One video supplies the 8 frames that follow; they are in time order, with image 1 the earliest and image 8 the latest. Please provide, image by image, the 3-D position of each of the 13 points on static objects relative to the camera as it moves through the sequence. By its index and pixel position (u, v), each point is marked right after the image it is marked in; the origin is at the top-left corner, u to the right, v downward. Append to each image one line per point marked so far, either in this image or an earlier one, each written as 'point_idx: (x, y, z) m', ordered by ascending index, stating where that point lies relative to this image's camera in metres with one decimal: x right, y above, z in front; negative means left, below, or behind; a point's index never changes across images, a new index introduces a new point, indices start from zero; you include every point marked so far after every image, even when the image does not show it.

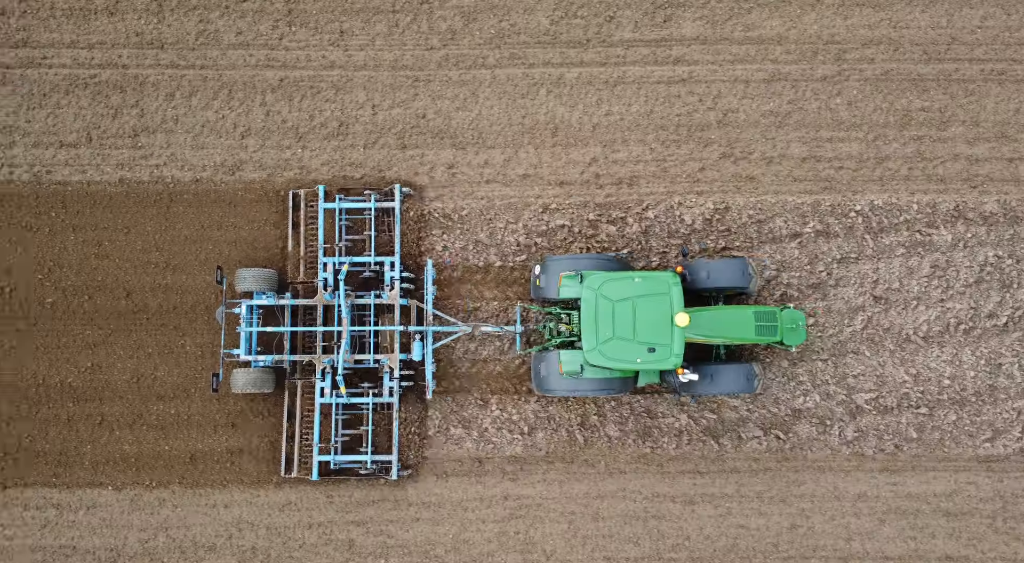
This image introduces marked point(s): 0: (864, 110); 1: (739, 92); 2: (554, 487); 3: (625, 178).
0: (+5.4, +2.6, +17.1) m
1: (+3.5, +2.9, +17.2) m
2: (+0.6, -3.0, +16.2) m
3: (+1.7, +1.6, +17.0) m
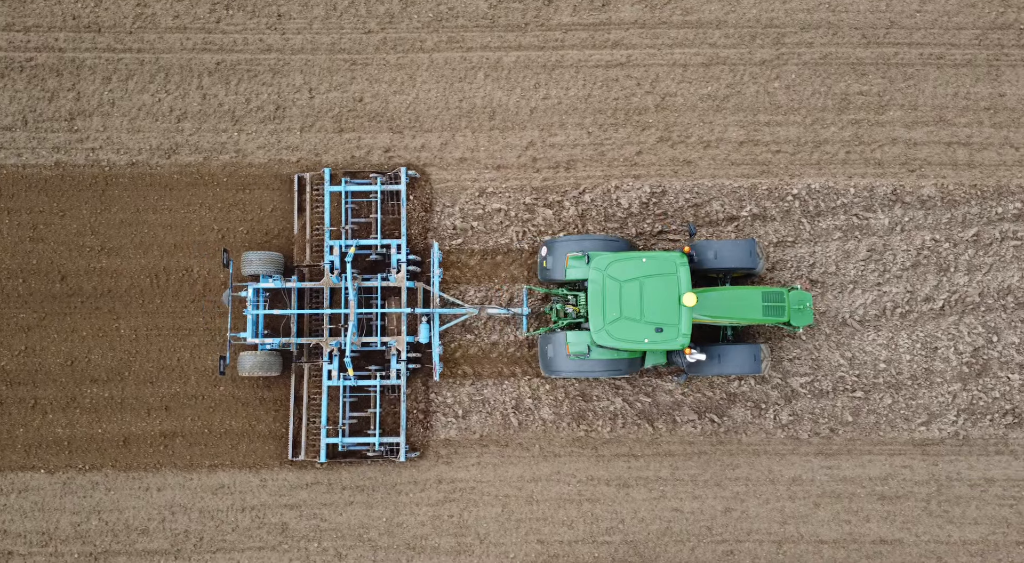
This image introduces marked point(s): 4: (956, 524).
0: (+4.4, +2.9, +17.1) m
1: (+2.5, +3.1, +17.1) m
2: (-0.3, -2.7, +16.2) m
3: (+0.8, +1.8, +16.9) m
4: (+6.4, -3.5, +16.1) m
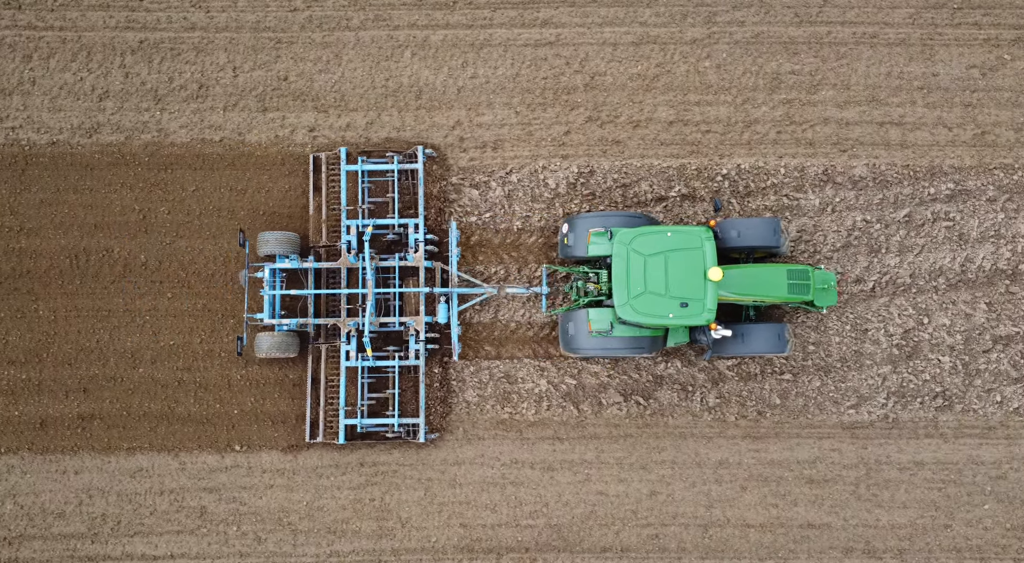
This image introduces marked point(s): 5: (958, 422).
0: (+3.3, +3.1, +16.9) m
1: (+1.4, +3.4, +16.9) m
2: (-1.4, -2.5, +16.0) m
3: (-0.3, +2.1, +16.7) m
4: (+5.3, -3.2, +15.9) m
5: (+6.4, -2.0, +16.1) m
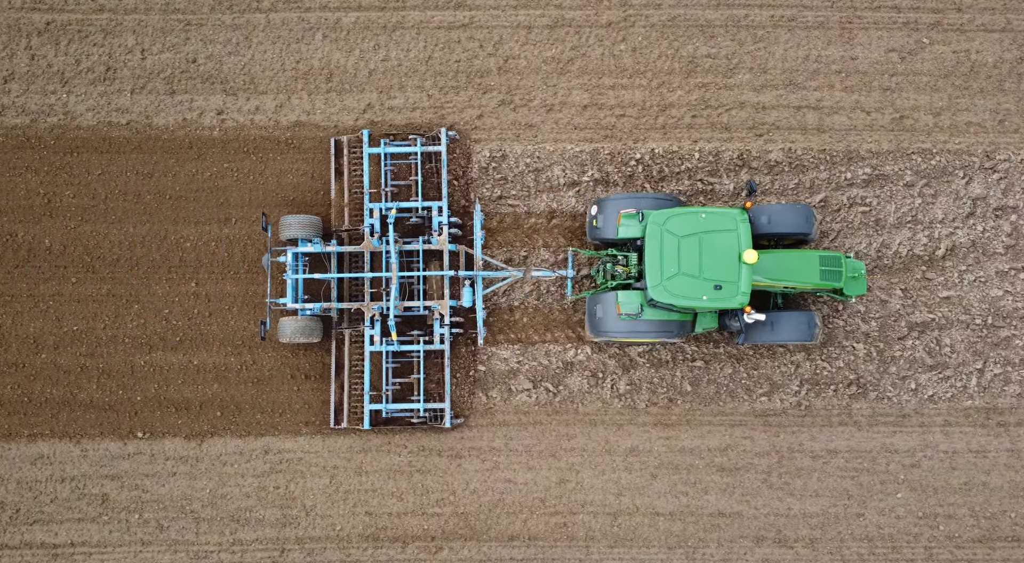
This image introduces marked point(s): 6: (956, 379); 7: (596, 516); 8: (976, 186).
0: (+2.0, +3.4, +16.7) m
1: (+0.1, +3.6, +16.7) m
2: (-2.8, -2.2, +15.7) m
3: (-1.6, +2.3, +16.5) m
4: (+4.0, -3.0, +15.7) m
5: (+5.1, -1.8, +15.9) m
6: (+6.3, -1.4, +15.9) m
7: (+1.2, -3.3, +15.7) m
8: (+6.8, +1.4, +16.5) m
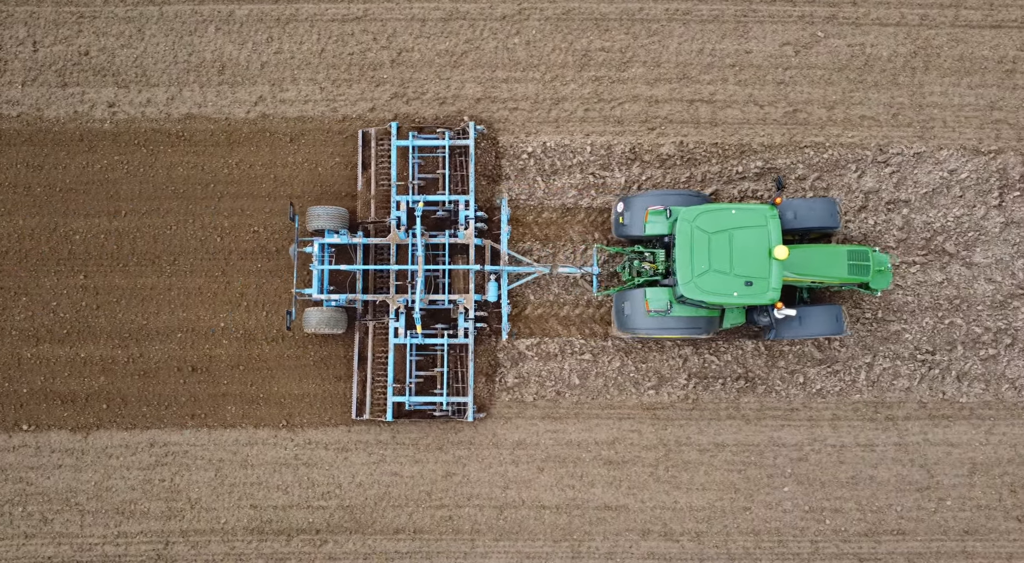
0: (+0.4, +3.5, +16.7) m
1: (-1.4, +3.7, +16.7) m
2: (-4.4, -2.1, +15.7) m
3: (-3.2, +2.4, +16.5) m
4: (+2.4, -2.9, +15.7) m
5: (+3.5, -1.7, +15.9) m
6: (+4.8, -1.3, +15.9) m
7: (-0.4, -3.2, +15.7) m
8: (+5.2, +1.5, +16.4) m
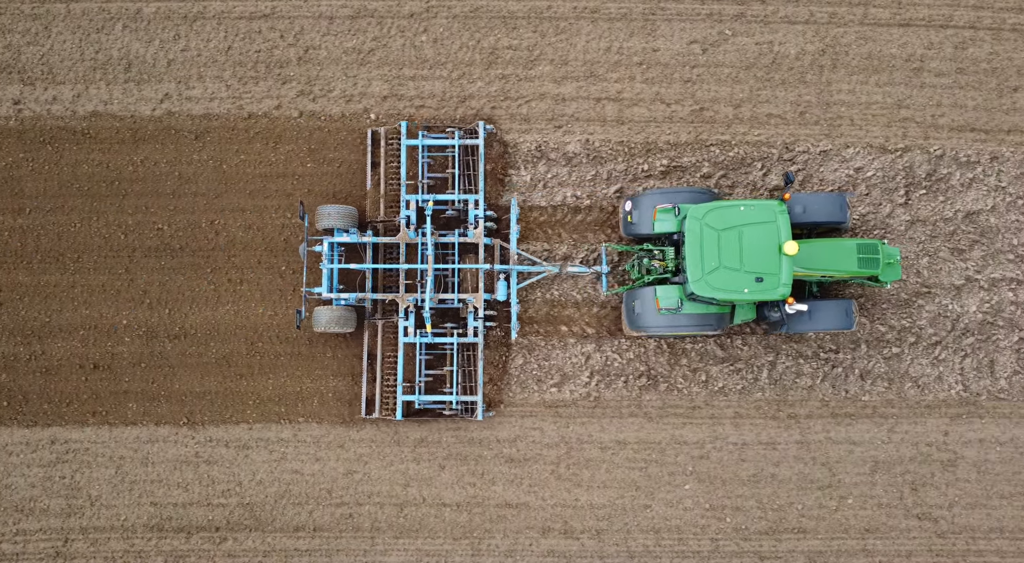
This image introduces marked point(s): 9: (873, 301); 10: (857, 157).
0: (-0.9, +3.5, +16.7) m
1: (-2.8, +3.8, +16.7) m
2: (-5.7, -2.1, +15.7) m
3: (-4.6, +2.4, +16.5) m
4: (+1.0, -2.9, +15.7) m
5: (+2.1, -1.7, +15.9) m
6: (+3.4, -1.3, +15.9) m
7: (-1.8, -3.2, +15.7) m
8: (+3.8, +1.5, +16.4) m
9: (+5.2, -0.3, +16.1) m
10: (+5.1, +1.8, +16.5) m
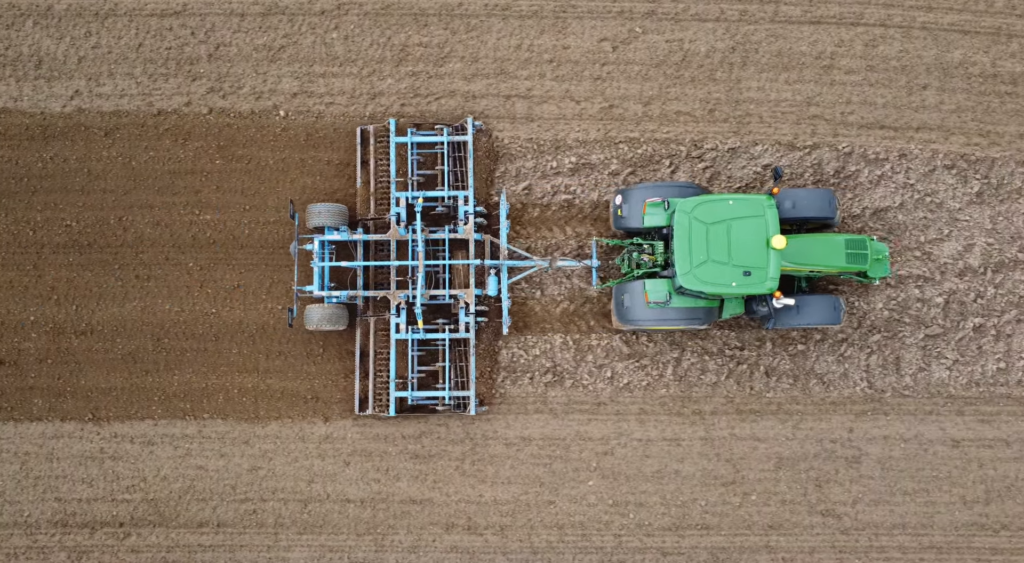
0: (-2.3, +3.5, +16.7) m
1: (-4.2, +3.8, +16.7) m
2: (-7.1, -2.0, +15.8) m
3: (-6.0, +2.5, +16.5) m
4: (-0.3, -2.9, +15.8) m
5: (+0.8, -1.7, +15.9) m
6: (+2.0, -1.2, +16.0) m
7: (-3.2, -3.1, +15.7) m
8: (+2.5, +1.6, +16.5) m
9: (+3.8, -0.2, +16.2) m
10: (+3.7, +1.9, +16.5) m
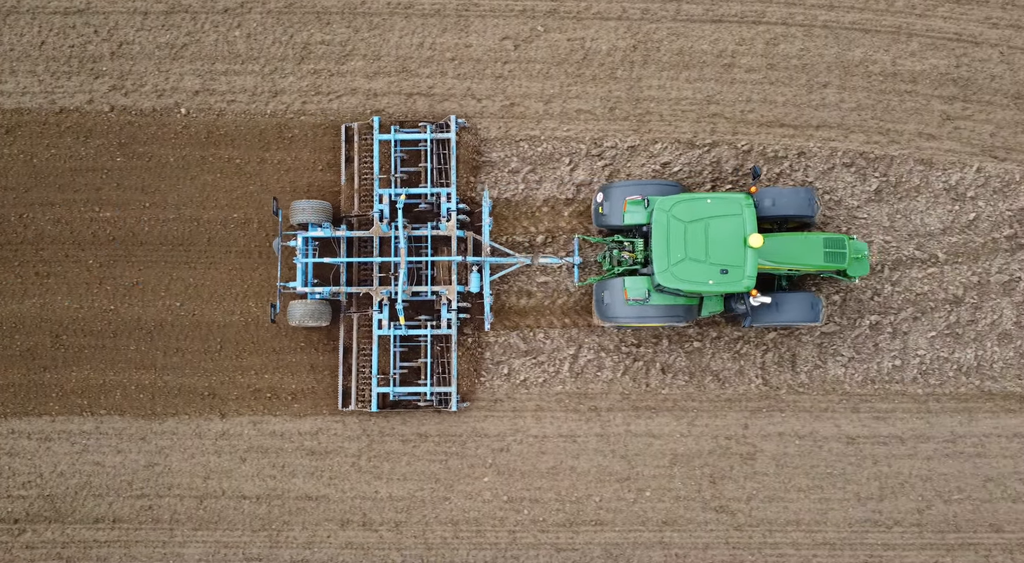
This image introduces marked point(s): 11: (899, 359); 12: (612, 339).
0: (-3.8, +3.6, +16.8) m
1: (-5.6, +3.9, +16.8) m
2: (-8.6, -2.0, +15.8) m
3: (-7.4, +2.5, +16.5) m
4: (-1.8, -2.8, +15.8) m
5: (-0.7, -1.6, +16.0) m
6: (+0.5, -1.2, +16.0) m
7: (-4.6, -3.1, +15.8) m
8: (+1.0, +1.6, +16.5) m
9: (+2.4, -0.2, +16.2) m
10: (+2.3, +1.9, +16.6) m
11: (+5.6, -1.1, +16.2) m
12: (+1.4, -0.8, +16.1) m
